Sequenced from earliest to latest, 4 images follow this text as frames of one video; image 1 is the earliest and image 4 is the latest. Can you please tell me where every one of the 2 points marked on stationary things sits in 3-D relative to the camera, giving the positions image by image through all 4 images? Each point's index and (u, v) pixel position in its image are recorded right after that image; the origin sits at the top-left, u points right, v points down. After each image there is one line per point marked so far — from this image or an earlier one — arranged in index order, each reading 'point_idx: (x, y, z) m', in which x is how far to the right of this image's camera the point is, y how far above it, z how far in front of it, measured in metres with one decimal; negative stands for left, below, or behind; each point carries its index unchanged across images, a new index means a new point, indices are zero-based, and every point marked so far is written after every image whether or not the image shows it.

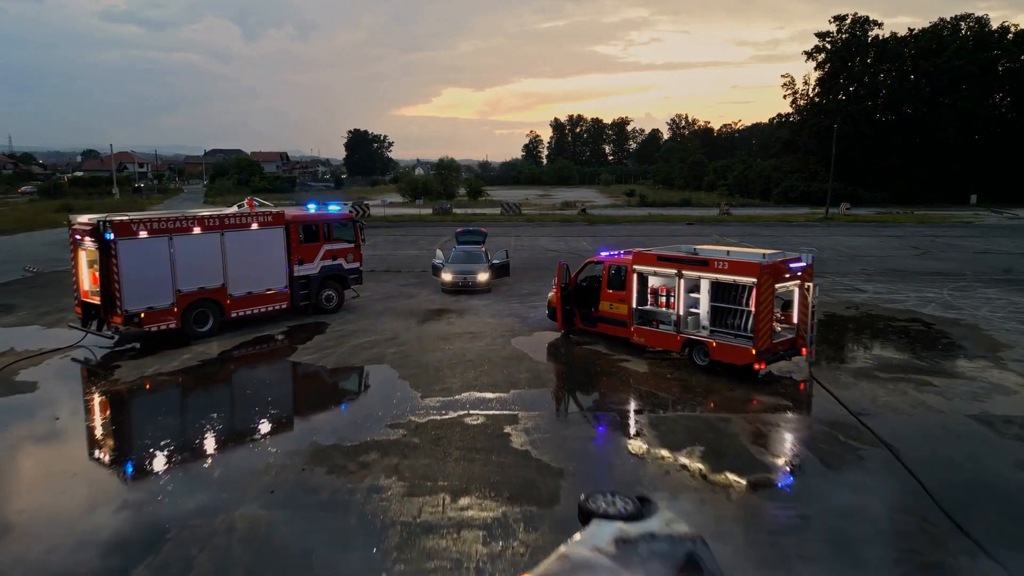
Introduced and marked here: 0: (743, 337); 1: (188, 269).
0: (+3.5, -0.7, +11.1) m
1: (-5.9, +0.3, +13.3) m
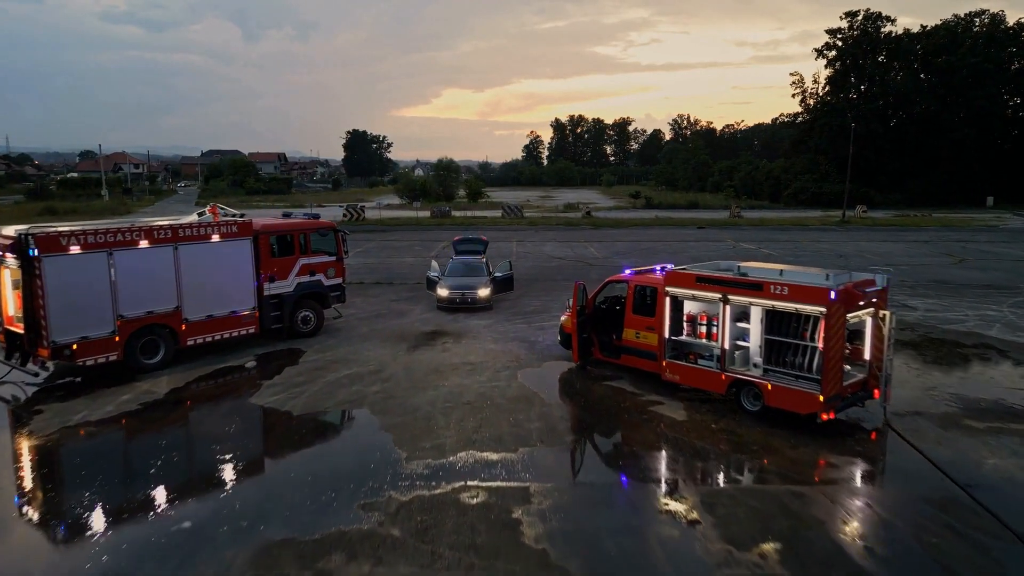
0: (+3.6, -1.1, +9.0) m
1: (-5.8, 0.0, +11.2) m
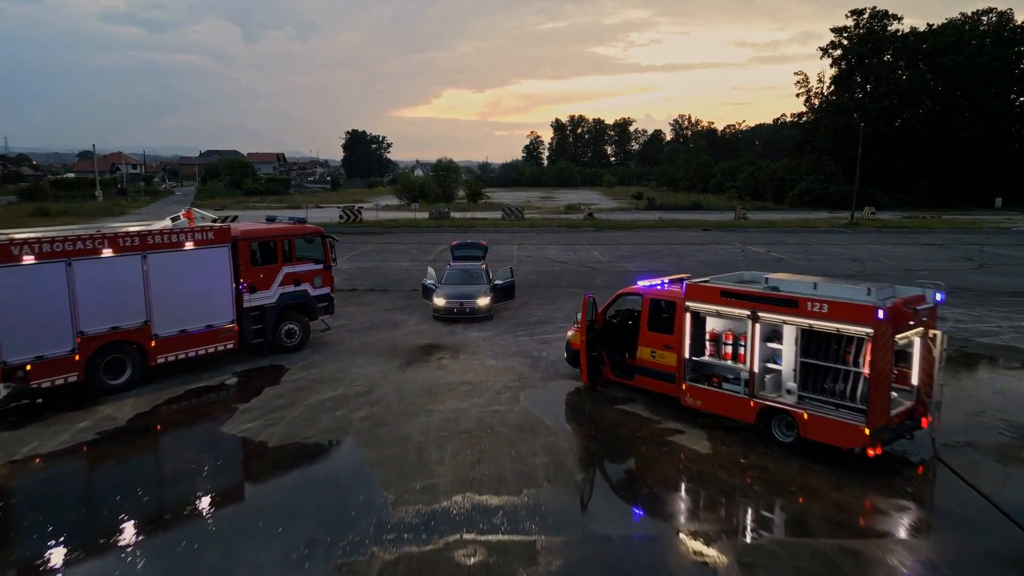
0: (+3.6, -1.3, +7.9) m
1: (-5.7, -0.2, +10.1) m
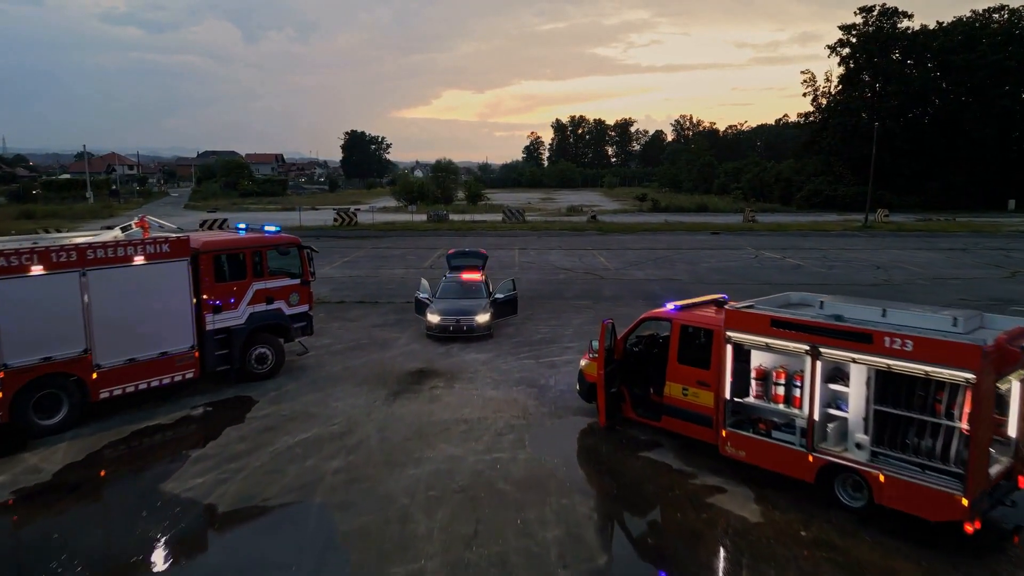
0: (+3.7, -1.6, +6.3) m
1: (-5.7, -0.5, +8.5) m
